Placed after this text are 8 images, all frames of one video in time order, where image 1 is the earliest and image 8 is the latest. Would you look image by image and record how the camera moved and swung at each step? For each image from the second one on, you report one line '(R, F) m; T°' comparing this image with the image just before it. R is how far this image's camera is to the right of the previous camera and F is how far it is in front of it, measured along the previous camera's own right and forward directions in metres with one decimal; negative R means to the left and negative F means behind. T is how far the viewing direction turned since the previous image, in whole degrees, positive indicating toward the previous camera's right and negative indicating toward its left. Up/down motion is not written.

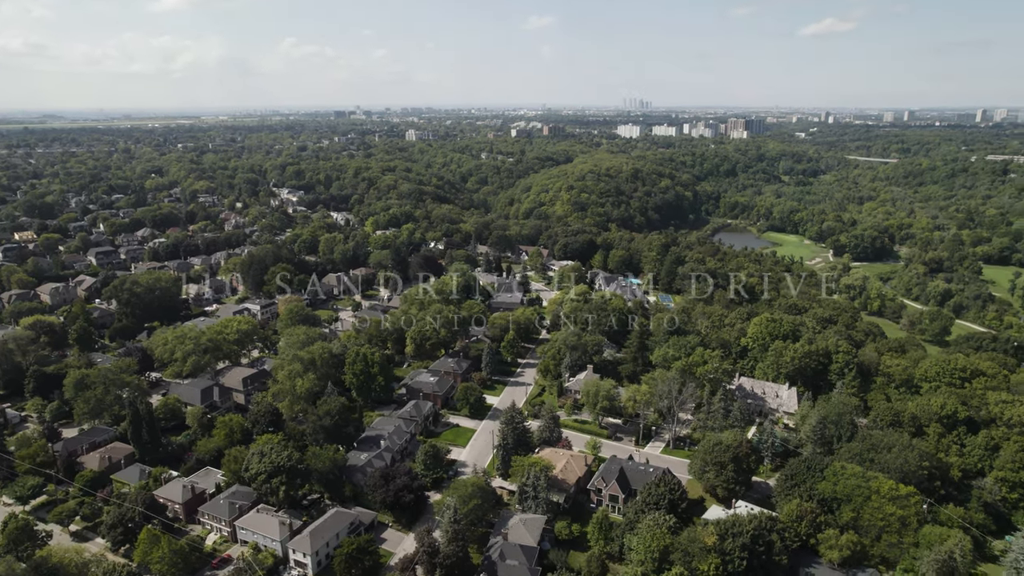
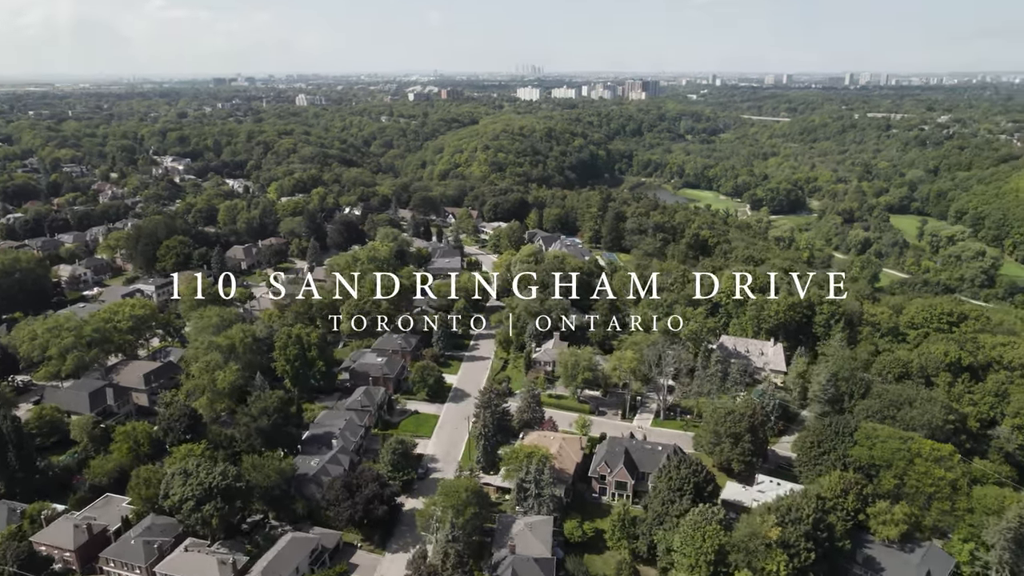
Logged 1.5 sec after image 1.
(-5.2, +9.5) m; +9°
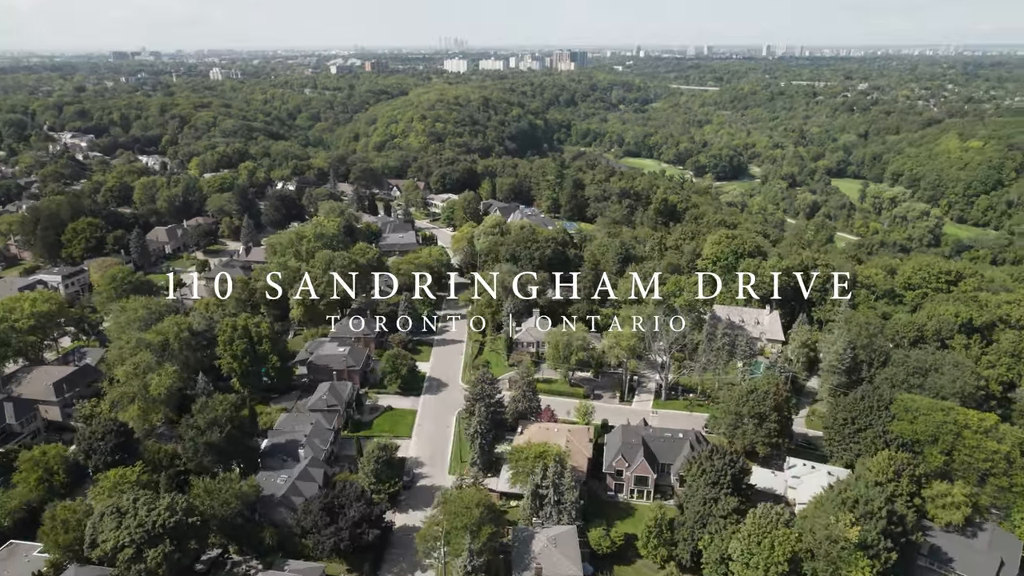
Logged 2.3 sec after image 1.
(-3.8, +6.8) m; +6°
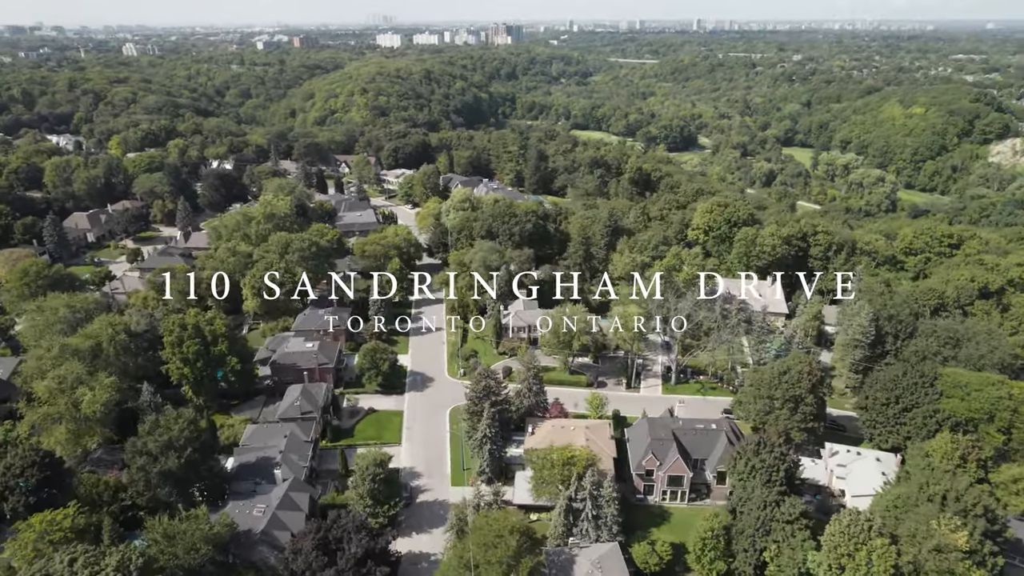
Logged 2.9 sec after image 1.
(-3.5, +5.8) m; +5°
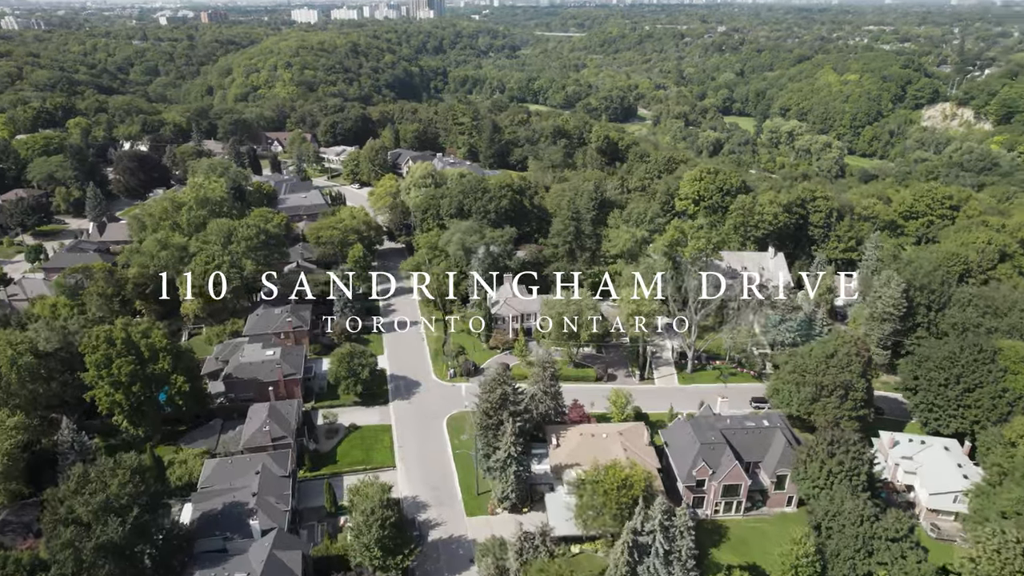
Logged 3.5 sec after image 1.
(-3.9, +6.3) m; +6°
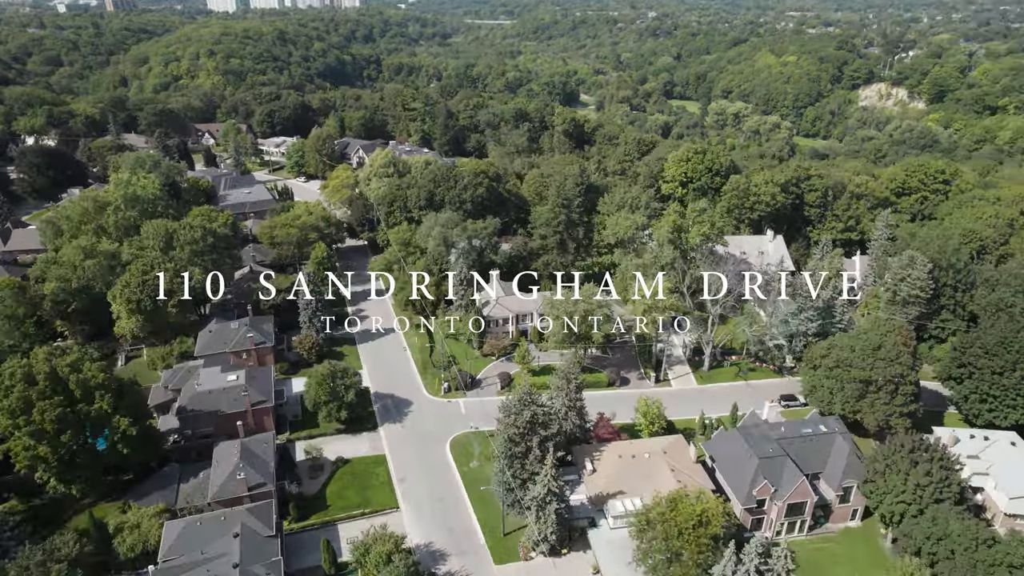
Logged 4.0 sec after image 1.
(-3.3, +5.0) m; +5°
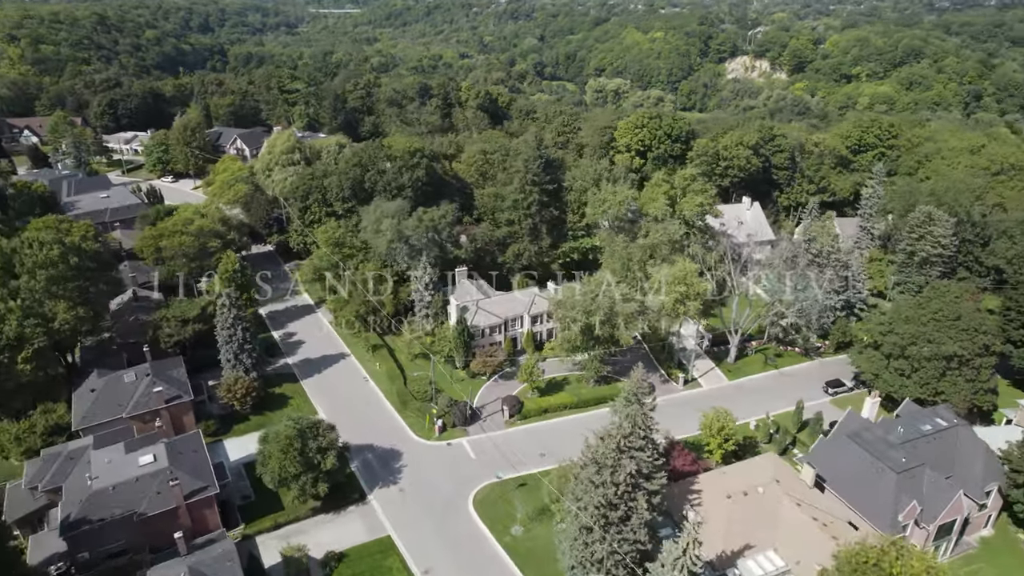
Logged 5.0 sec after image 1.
(-5.5, +8.3) m; +11°
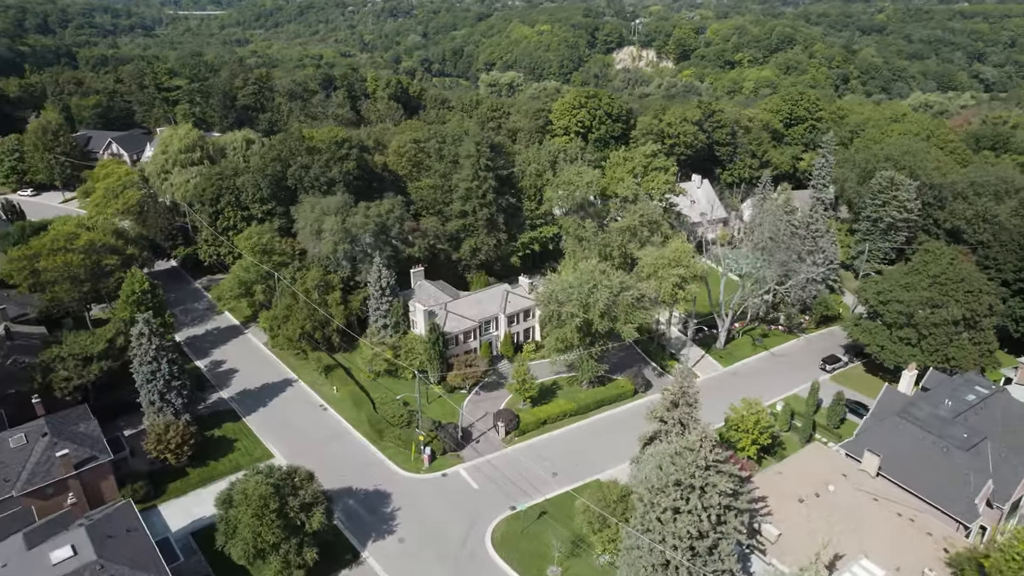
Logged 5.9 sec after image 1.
(-3.3, +4.1) m; +9°
